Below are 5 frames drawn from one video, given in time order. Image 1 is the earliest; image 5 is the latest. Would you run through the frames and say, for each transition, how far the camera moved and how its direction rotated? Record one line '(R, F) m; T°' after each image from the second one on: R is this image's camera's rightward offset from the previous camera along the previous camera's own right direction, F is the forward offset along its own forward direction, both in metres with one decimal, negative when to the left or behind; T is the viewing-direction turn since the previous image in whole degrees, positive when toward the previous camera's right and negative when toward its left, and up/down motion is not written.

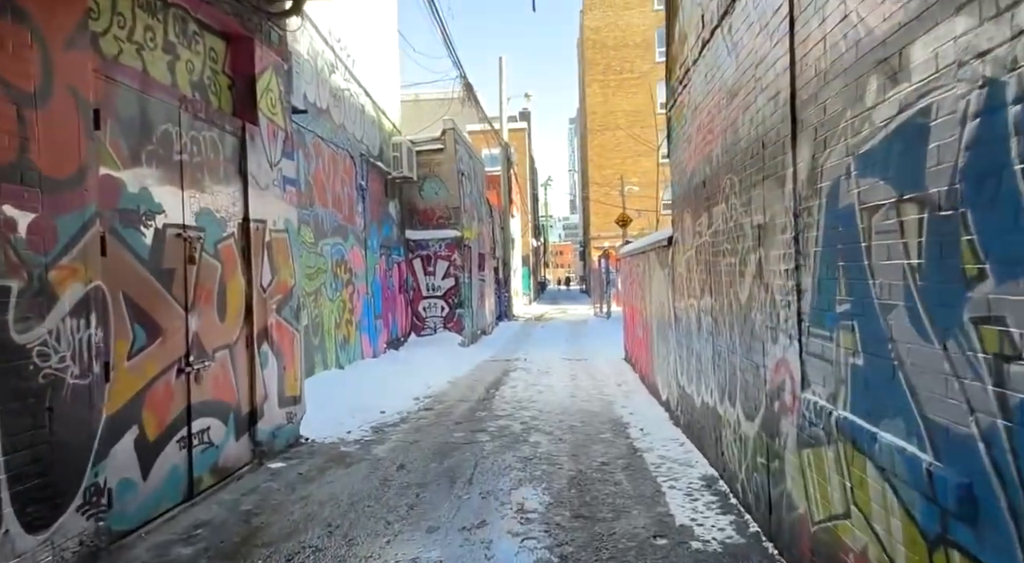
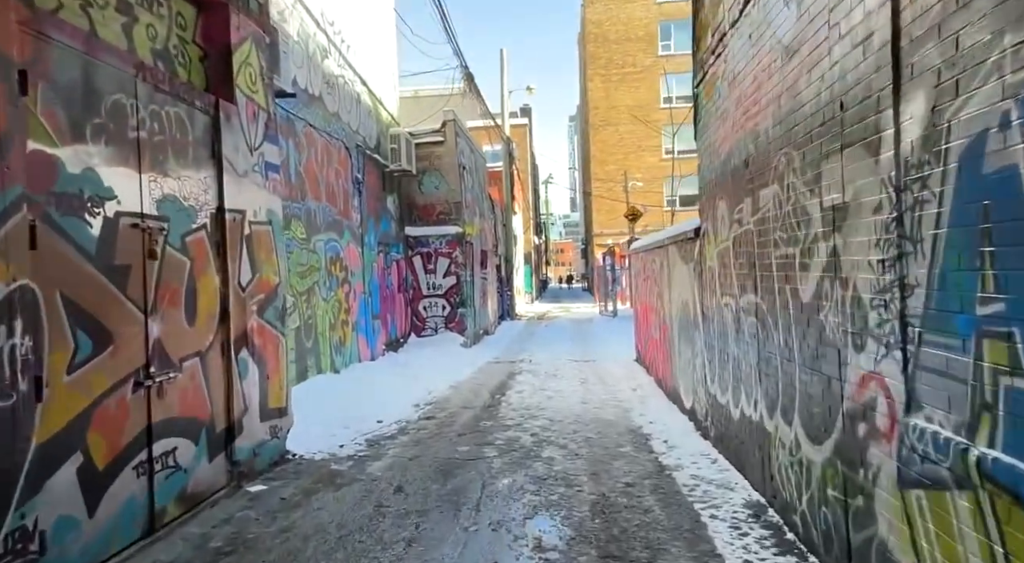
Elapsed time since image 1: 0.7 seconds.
(-0.1, +0.7) m; 0°
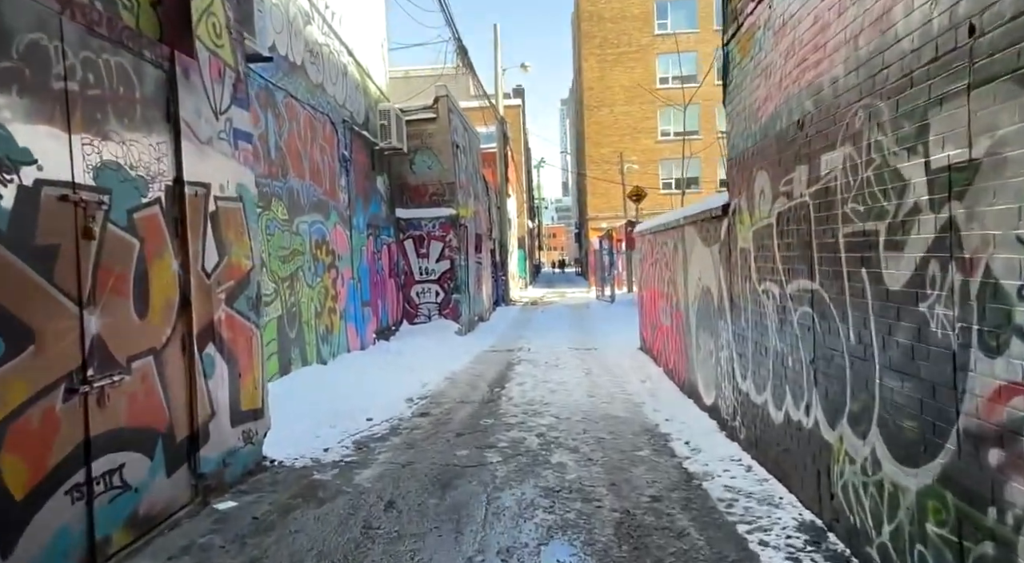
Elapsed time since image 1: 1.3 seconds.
(-0.1, +0.8) m; +1°
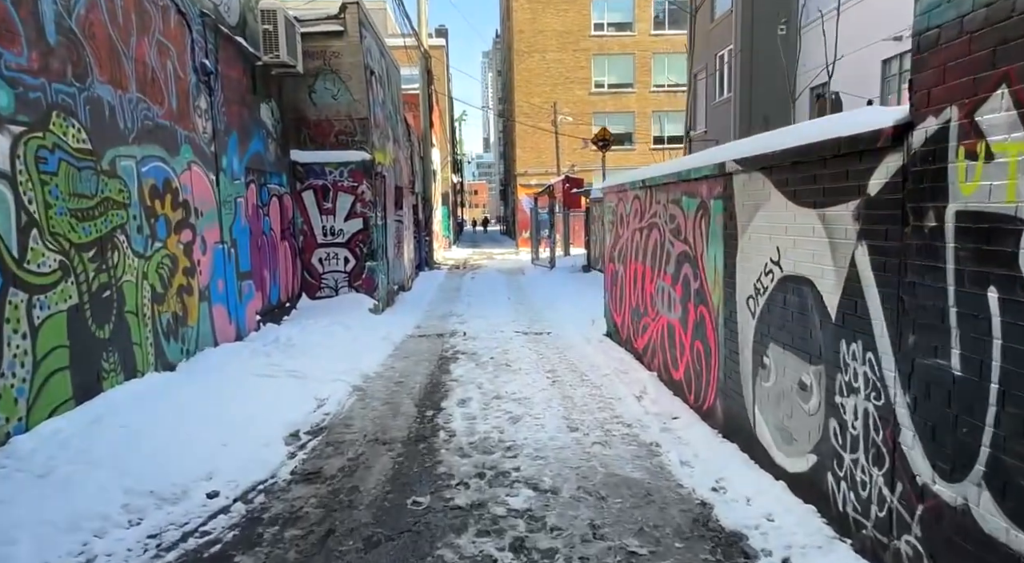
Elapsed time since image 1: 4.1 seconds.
(-0.2, +3.2) m; +6°
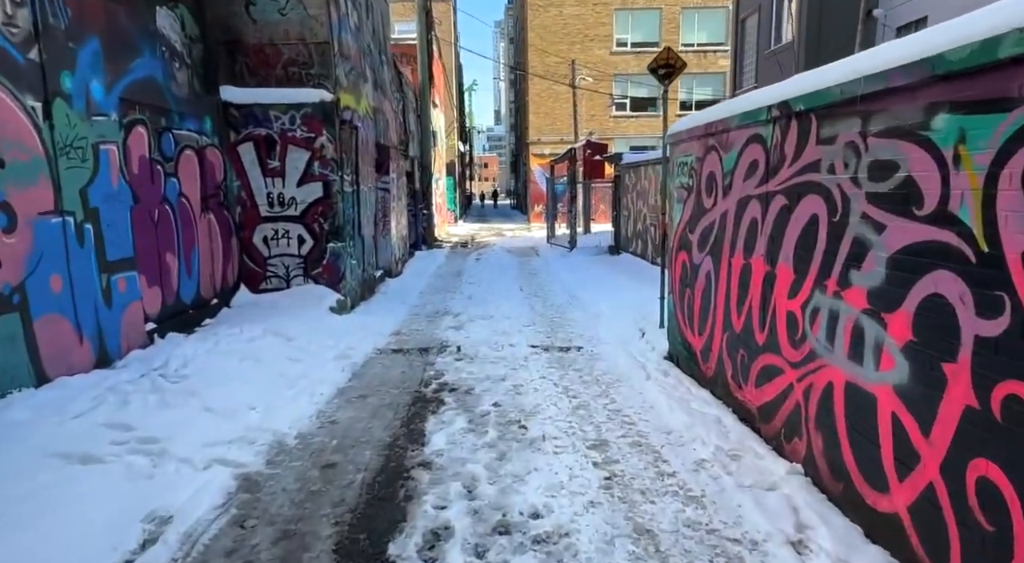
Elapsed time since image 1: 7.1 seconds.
(-0.1, +3.6) m; -1°
